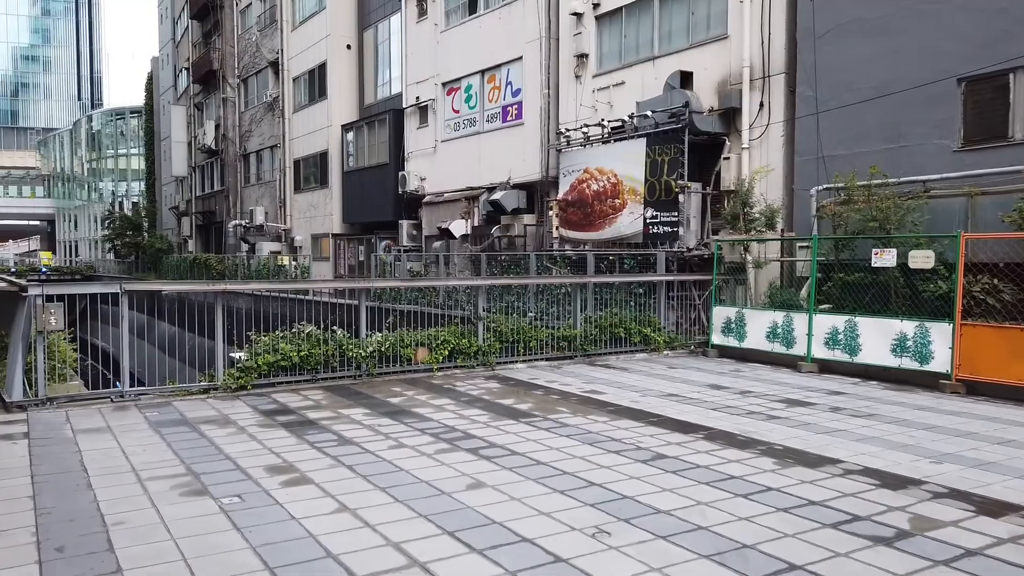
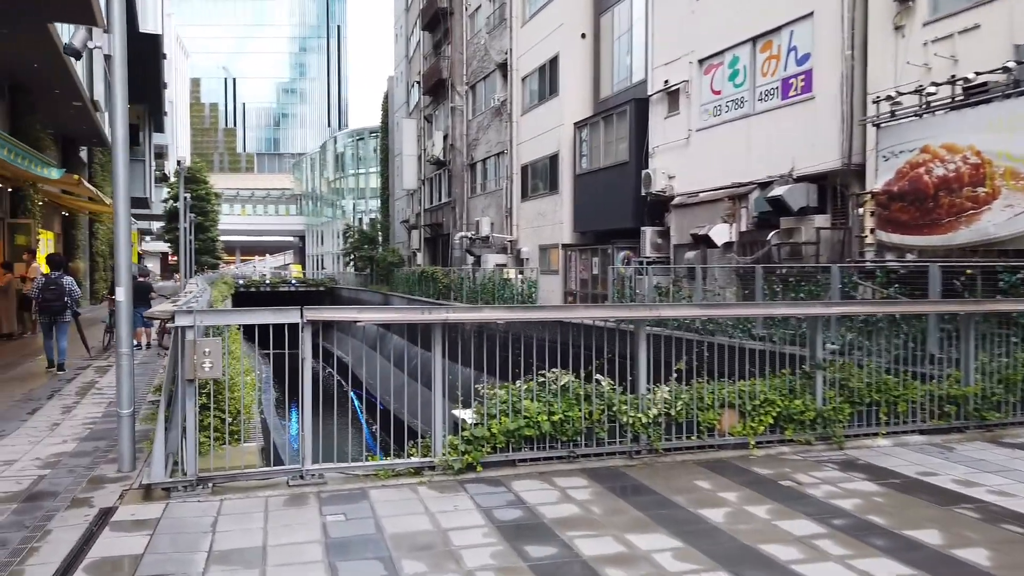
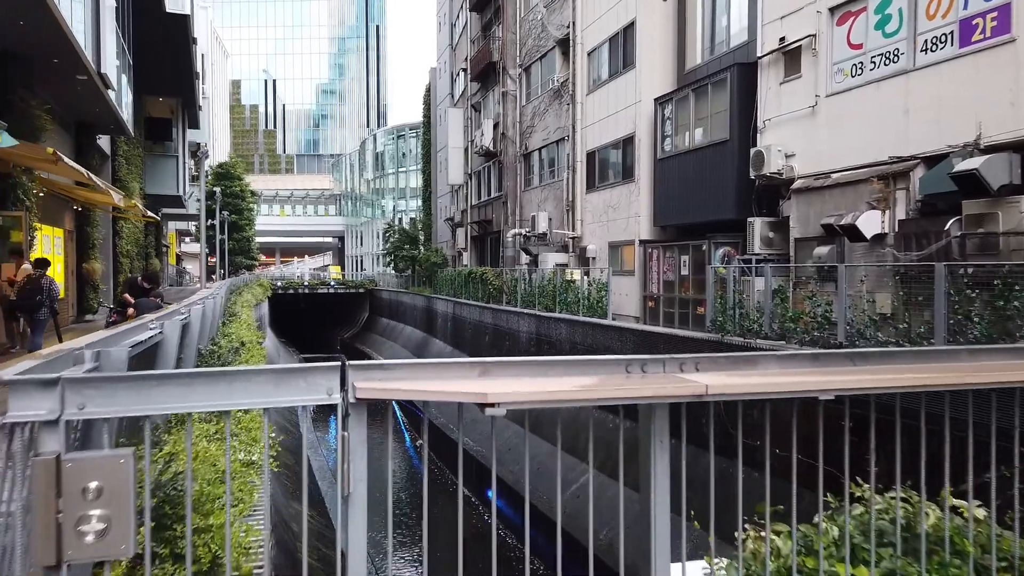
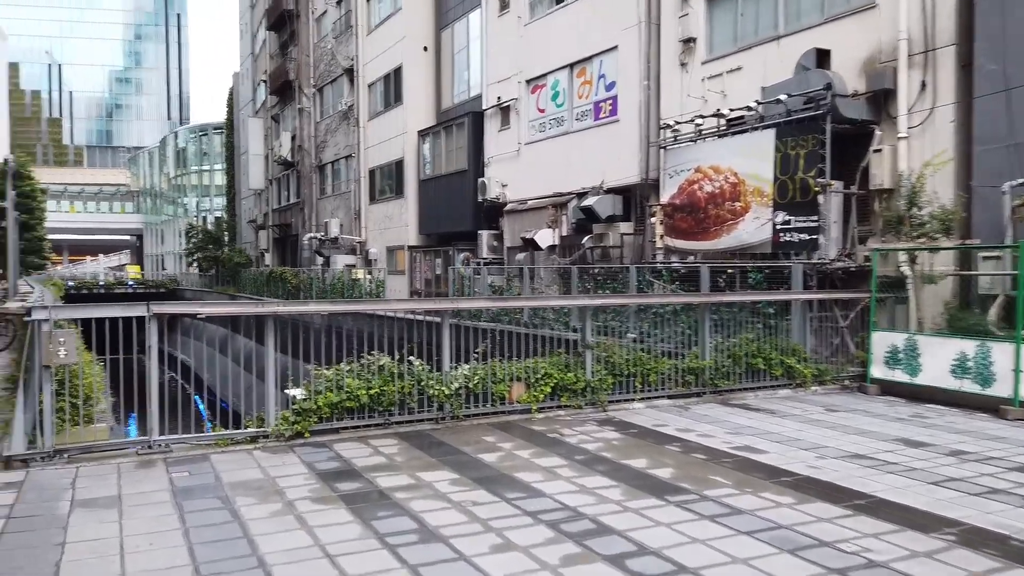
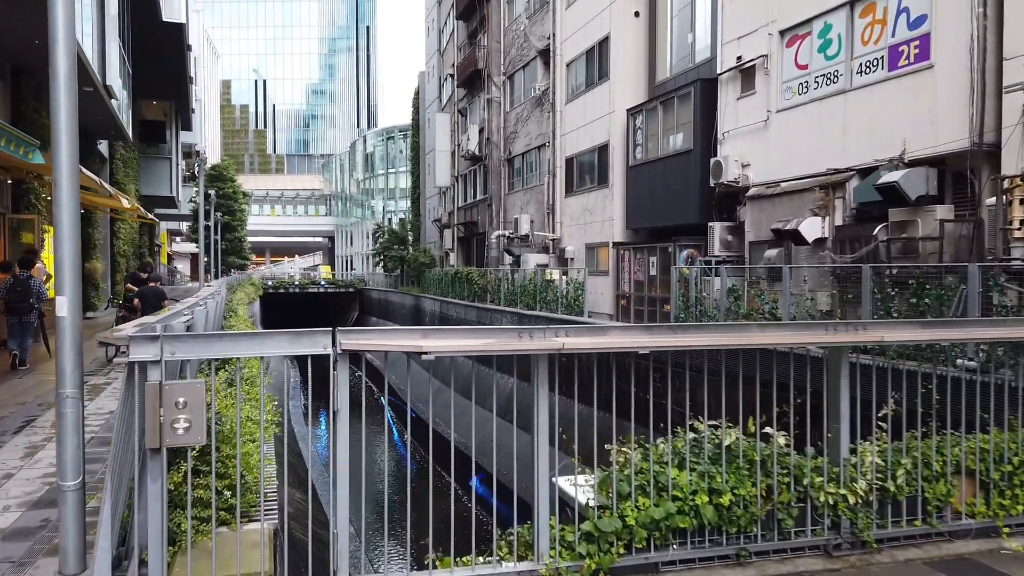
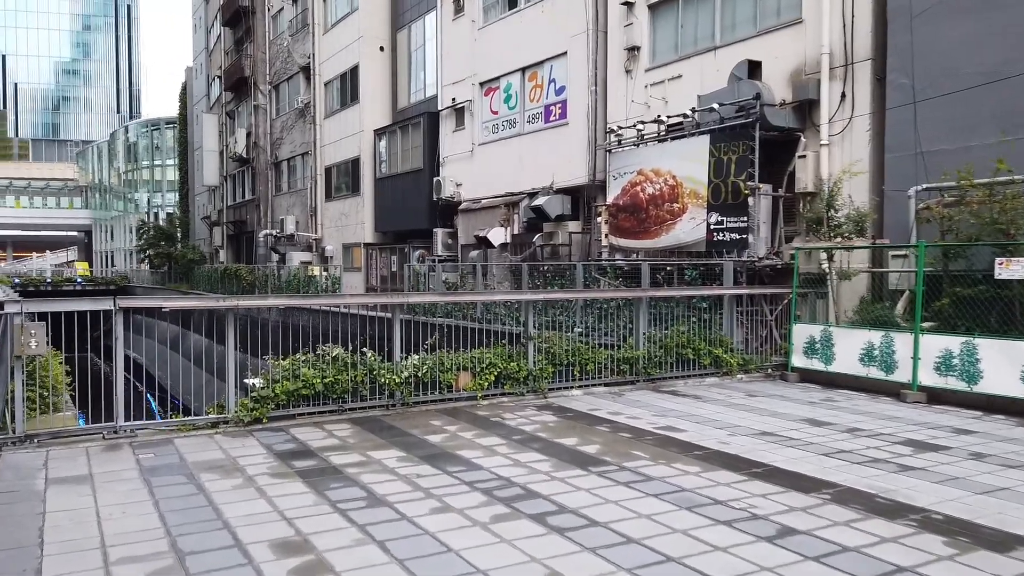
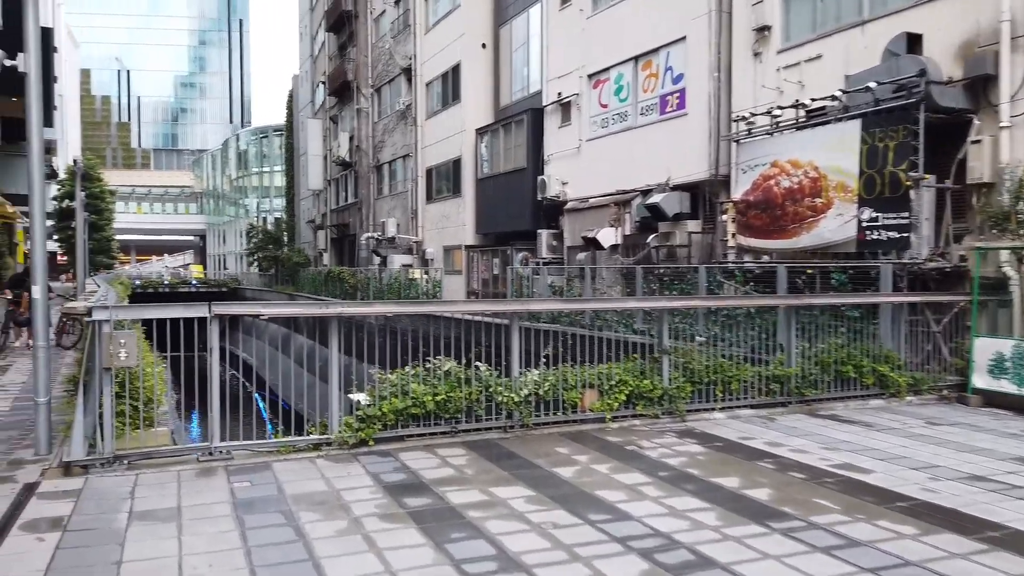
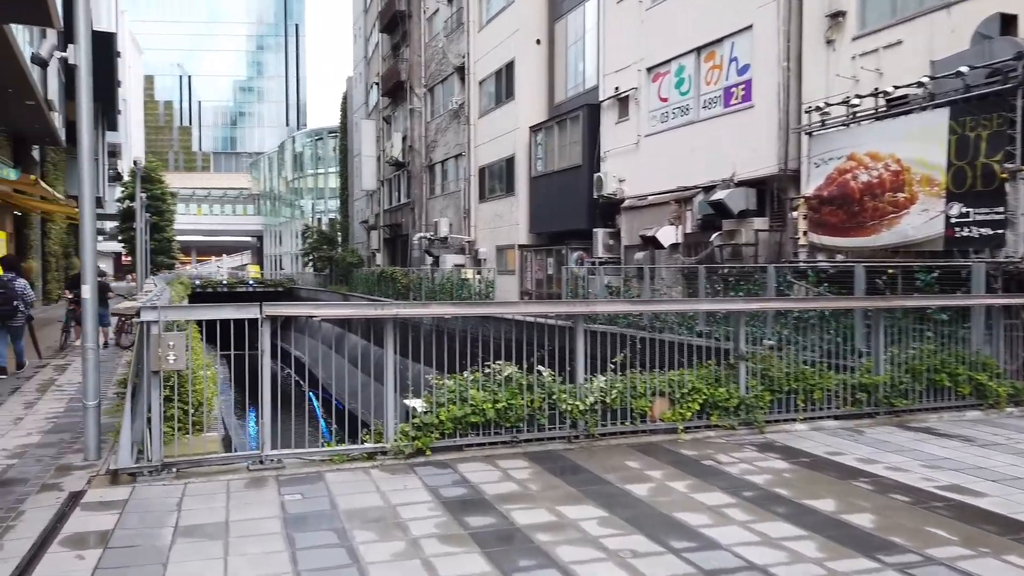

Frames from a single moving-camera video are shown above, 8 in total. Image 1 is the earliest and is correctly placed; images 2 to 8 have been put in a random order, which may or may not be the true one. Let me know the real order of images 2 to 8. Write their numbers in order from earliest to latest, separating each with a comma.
6, 4, 7, 8, 2, 5, 3
